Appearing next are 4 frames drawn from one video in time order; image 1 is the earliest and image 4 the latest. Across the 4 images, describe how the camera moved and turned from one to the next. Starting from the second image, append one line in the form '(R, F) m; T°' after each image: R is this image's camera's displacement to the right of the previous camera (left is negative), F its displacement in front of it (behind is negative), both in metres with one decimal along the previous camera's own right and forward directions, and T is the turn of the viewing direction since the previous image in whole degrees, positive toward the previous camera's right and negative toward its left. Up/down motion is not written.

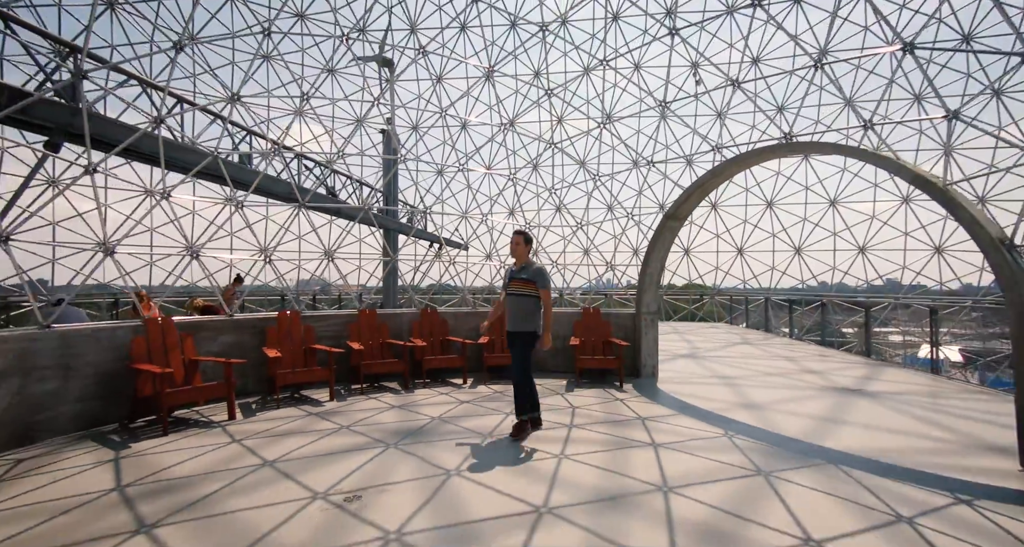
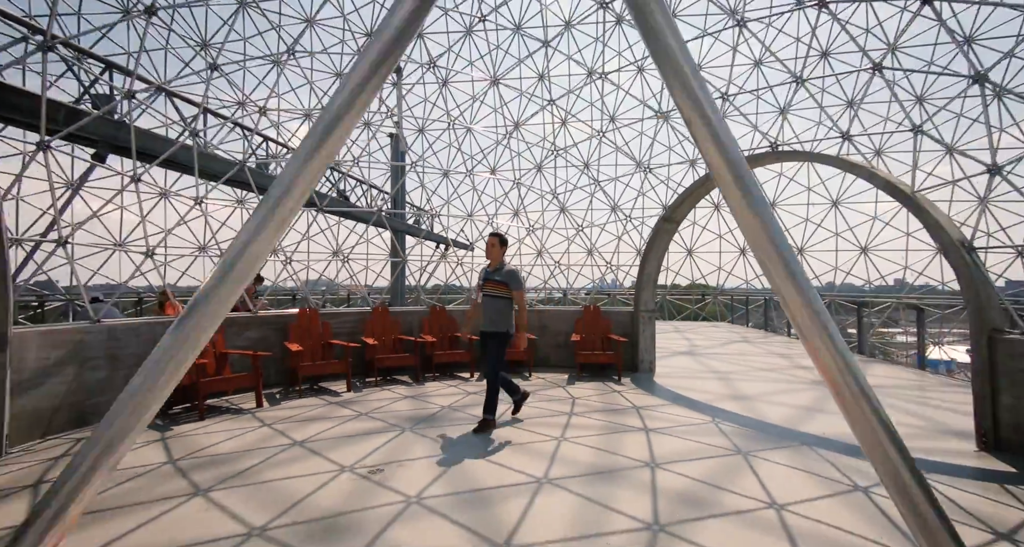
(0.0, -0.7) m; -1°
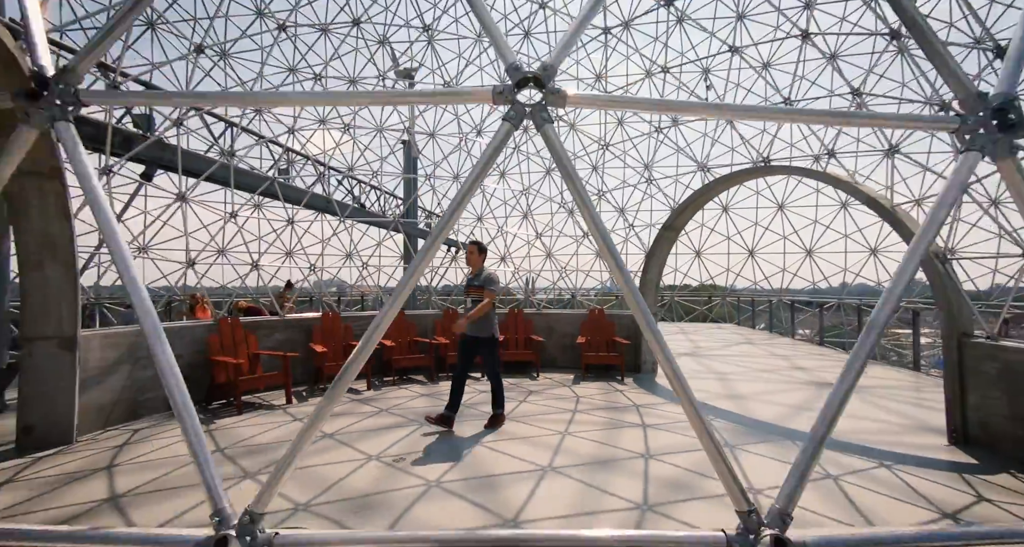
(0.0, -0.7) m; -1°
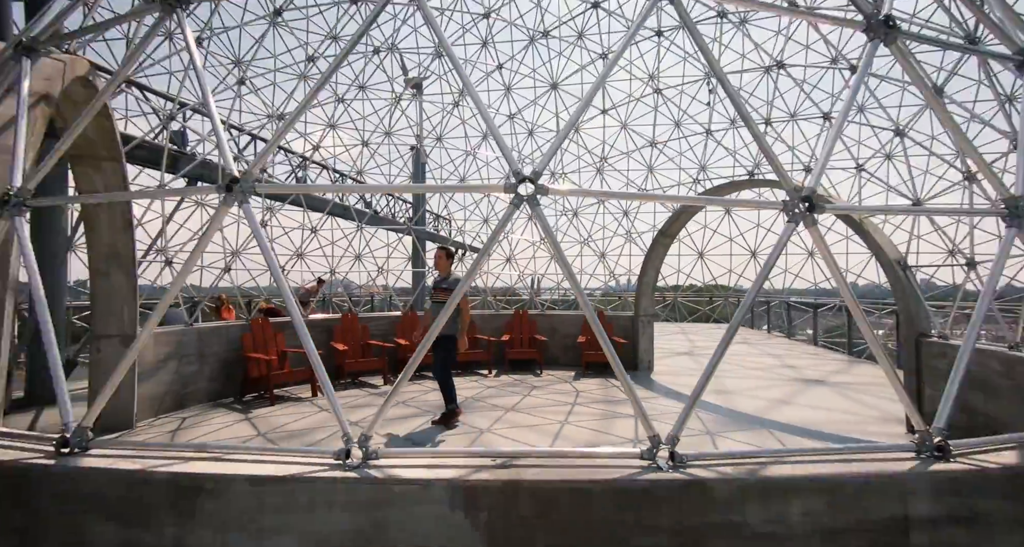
(0.0, -0.9) m; -1°
